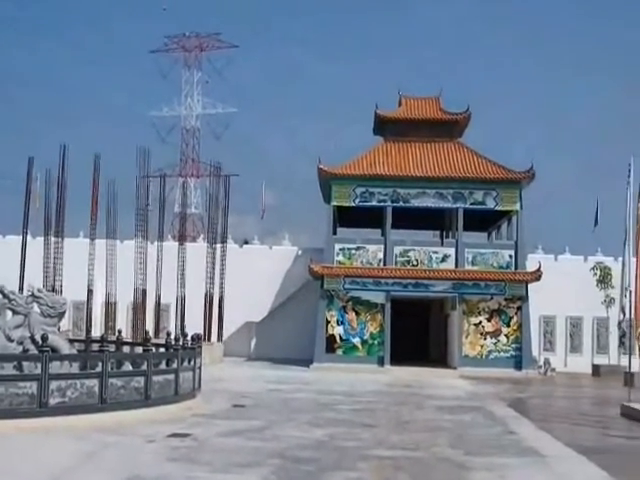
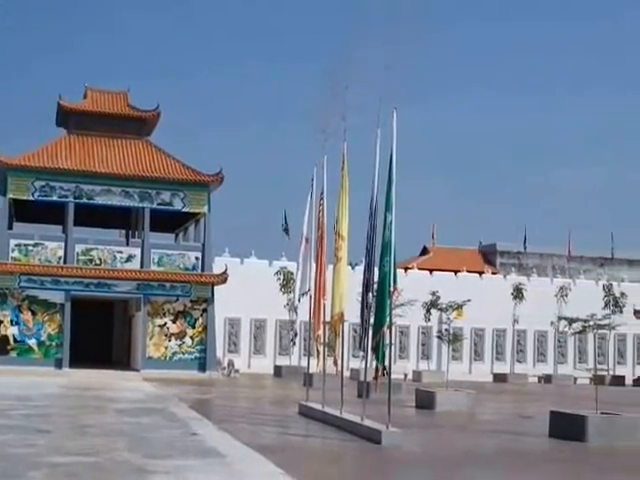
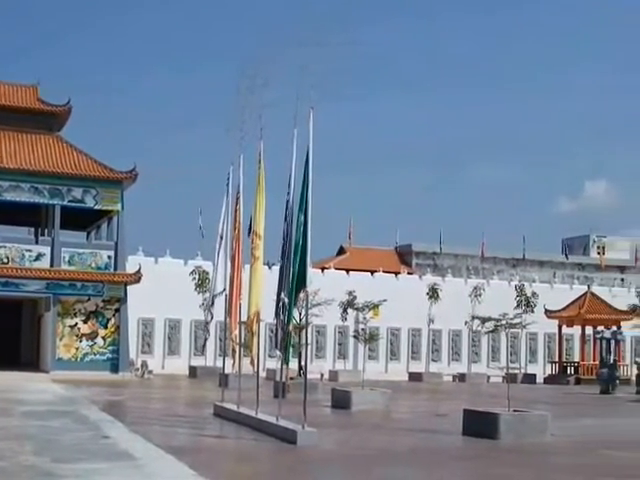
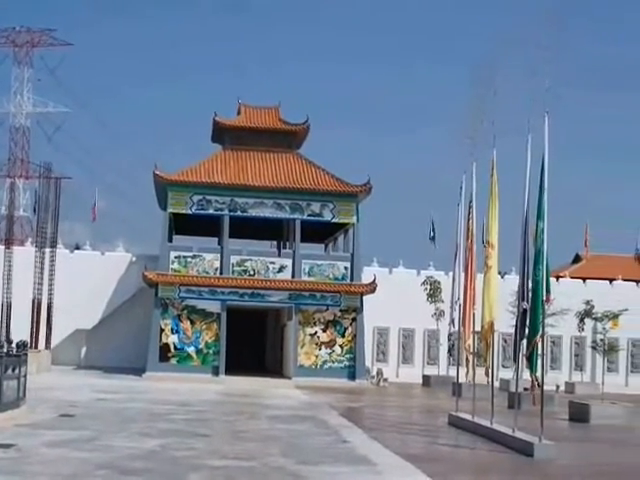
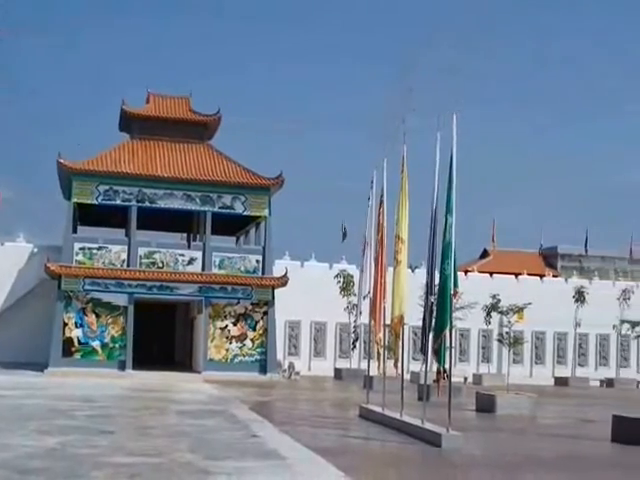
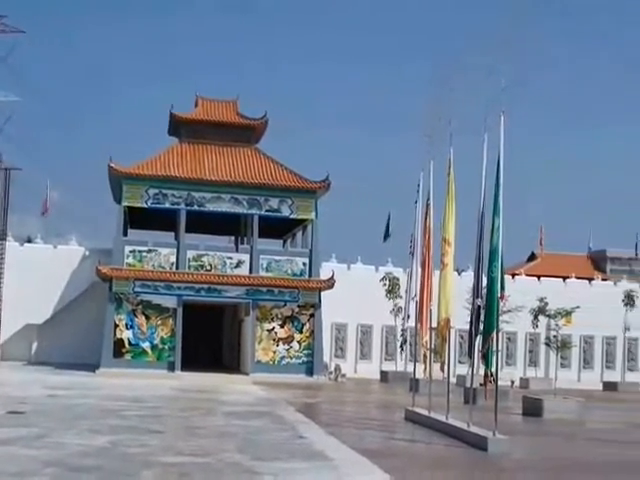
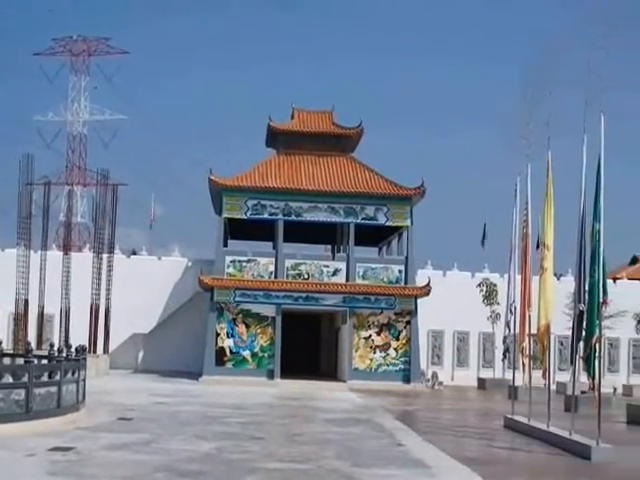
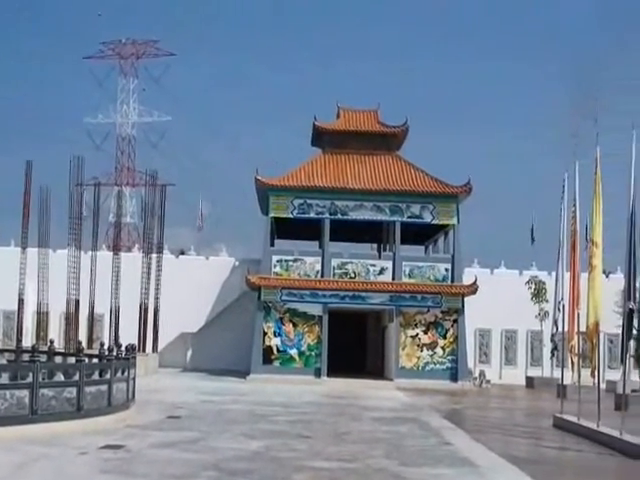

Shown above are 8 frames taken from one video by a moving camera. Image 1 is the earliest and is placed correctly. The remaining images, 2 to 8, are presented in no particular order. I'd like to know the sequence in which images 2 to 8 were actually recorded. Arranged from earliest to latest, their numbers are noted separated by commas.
8, 7, 4, 6, 5, 2, 3
